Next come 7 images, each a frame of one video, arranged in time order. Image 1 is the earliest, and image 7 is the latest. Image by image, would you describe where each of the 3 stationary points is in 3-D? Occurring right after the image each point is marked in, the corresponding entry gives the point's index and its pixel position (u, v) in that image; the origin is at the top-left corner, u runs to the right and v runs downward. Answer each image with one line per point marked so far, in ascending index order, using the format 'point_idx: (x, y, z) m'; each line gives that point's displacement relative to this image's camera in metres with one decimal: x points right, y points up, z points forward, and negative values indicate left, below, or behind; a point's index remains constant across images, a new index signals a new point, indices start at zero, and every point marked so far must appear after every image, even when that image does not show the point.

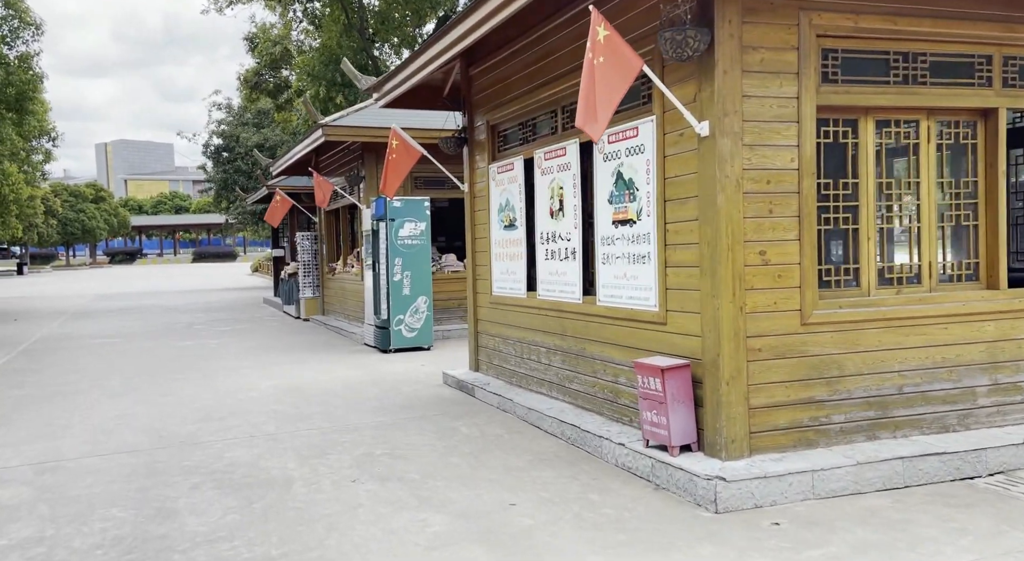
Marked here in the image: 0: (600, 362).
0: (+0.6, -0.5, +5.9) m
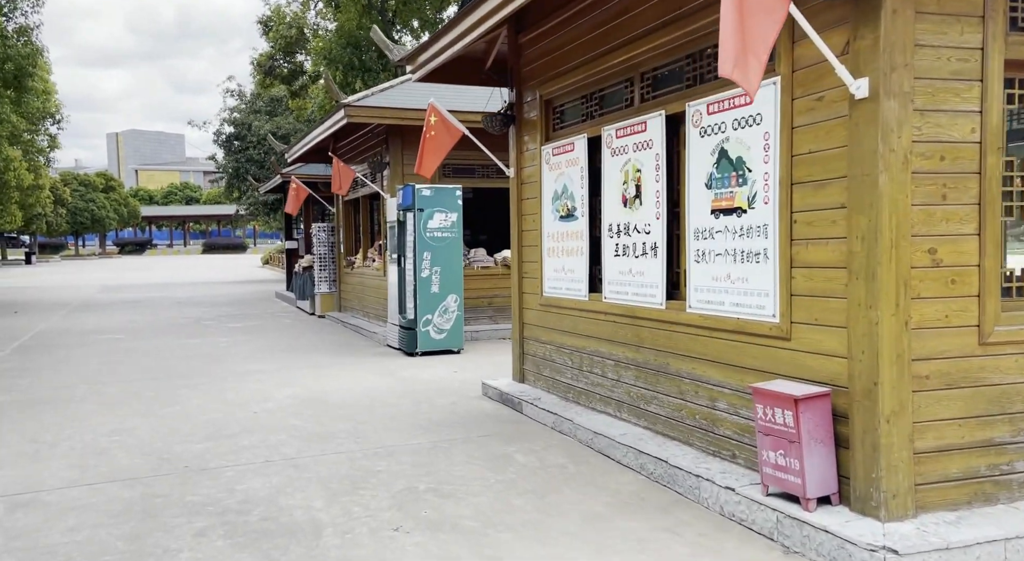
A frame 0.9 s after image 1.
0: (+1.0, -0.6, +4.9) m
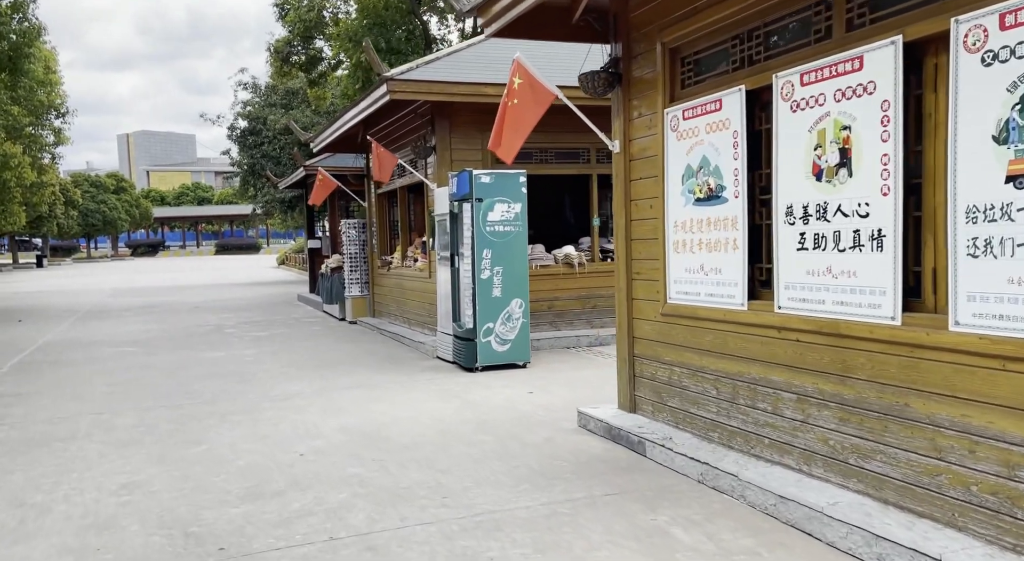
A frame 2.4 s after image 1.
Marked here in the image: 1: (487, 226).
0: (+1.6, -0.6, +3.3) m
1: (-0.2, +0.6, +9.1) m
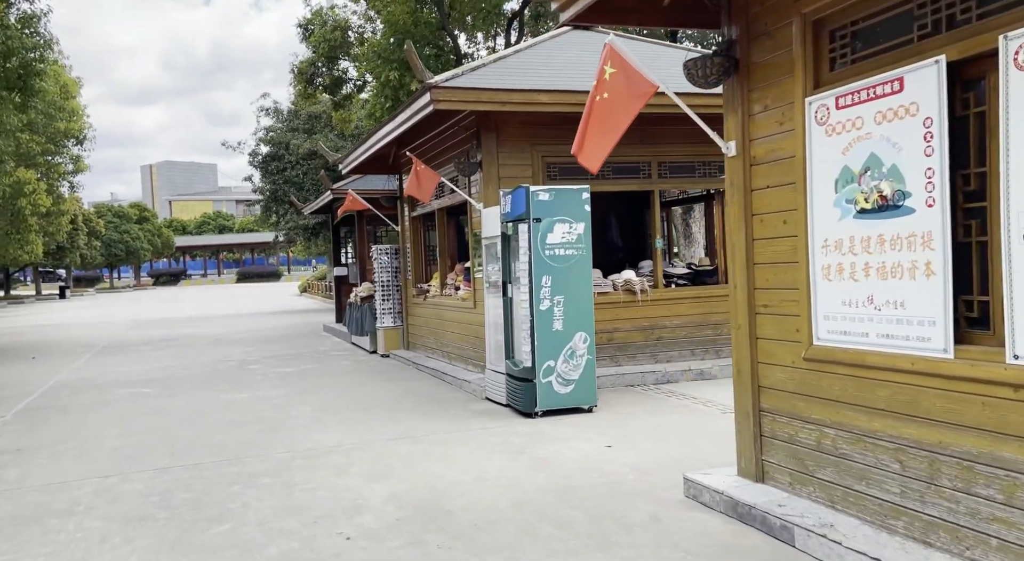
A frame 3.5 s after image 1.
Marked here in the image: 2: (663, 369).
0: (+2.1, -0.7, +2.1) m
1: (+0.3, +0.3, +8.0) m
2: (+1.6, -1.0, +9.8) m
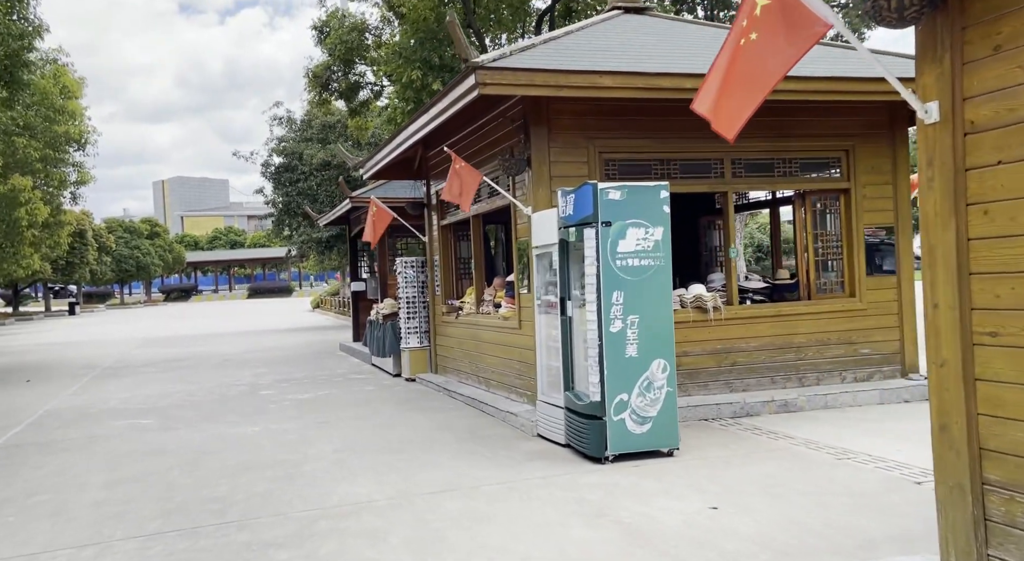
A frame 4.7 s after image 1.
0: (+2.5, -0.7, +0.7) m
1: (+0.8, +0.2, +6.6) m
2: (+2.1, -1.1, +8.4) m
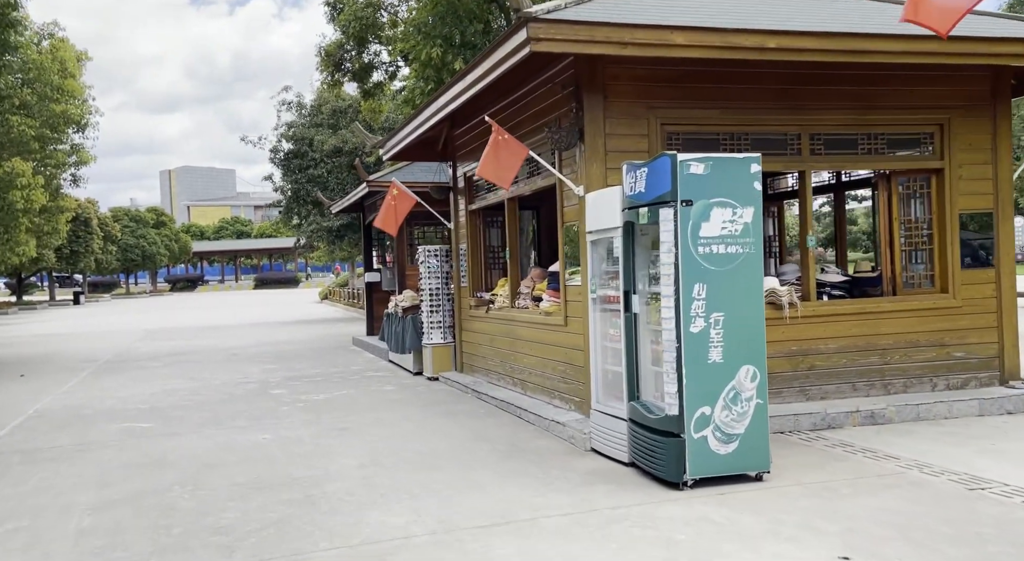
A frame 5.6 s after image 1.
0: (+2.8, -0.7, -0.4) m
1: (+1.2, +0.2, +5.5) m
2: (+2.5, -1.0, +7.3) m
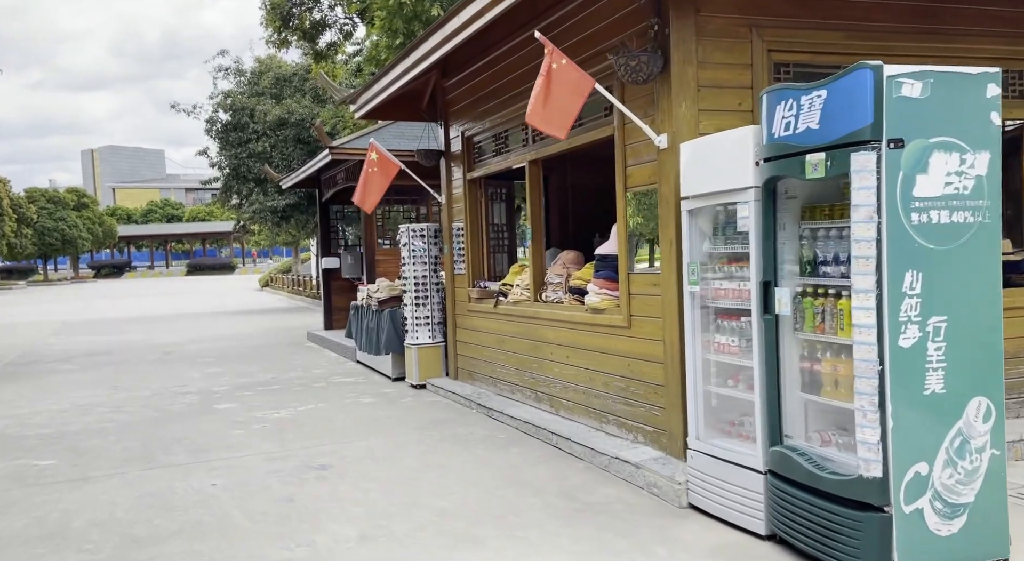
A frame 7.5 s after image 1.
0: (+3.6, -0.7, -2.3) m
1: (+1.6, +0.3, +3.5) m
2: (+2.8, -1.0, +5.4) m
